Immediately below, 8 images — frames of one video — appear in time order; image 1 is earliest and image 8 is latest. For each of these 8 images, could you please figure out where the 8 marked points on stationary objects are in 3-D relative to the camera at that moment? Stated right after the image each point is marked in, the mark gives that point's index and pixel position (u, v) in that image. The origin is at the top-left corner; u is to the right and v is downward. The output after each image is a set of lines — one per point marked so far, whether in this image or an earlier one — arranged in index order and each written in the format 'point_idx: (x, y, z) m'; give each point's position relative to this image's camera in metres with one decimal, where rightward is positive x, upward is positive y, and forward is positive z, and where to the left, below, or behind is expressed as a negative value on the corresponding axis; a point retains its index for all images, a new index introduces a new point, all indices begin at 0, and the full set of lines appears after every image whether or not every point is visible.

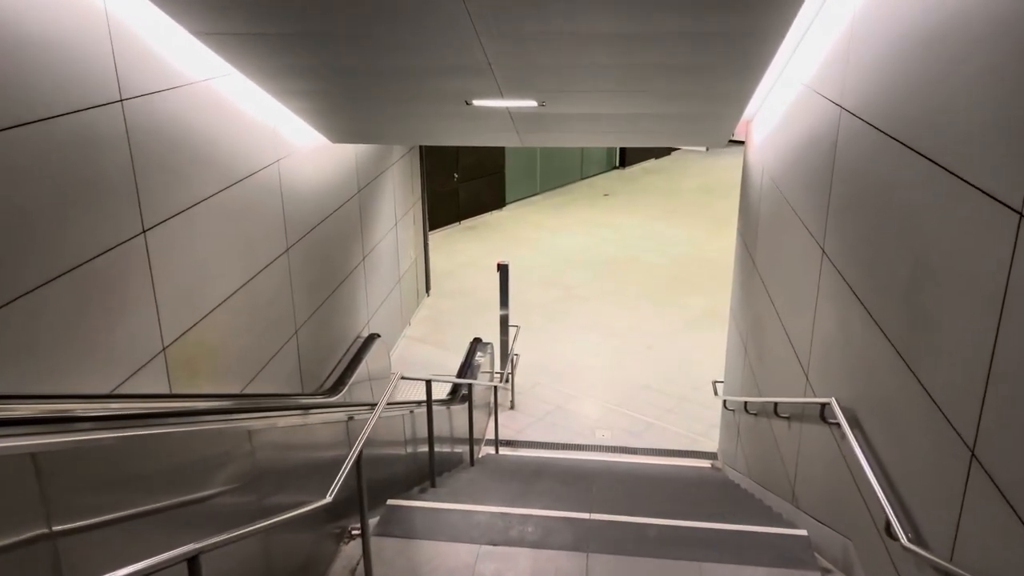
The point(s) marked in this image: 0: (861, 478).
0: (+1.3, -0.7, +3.0) m
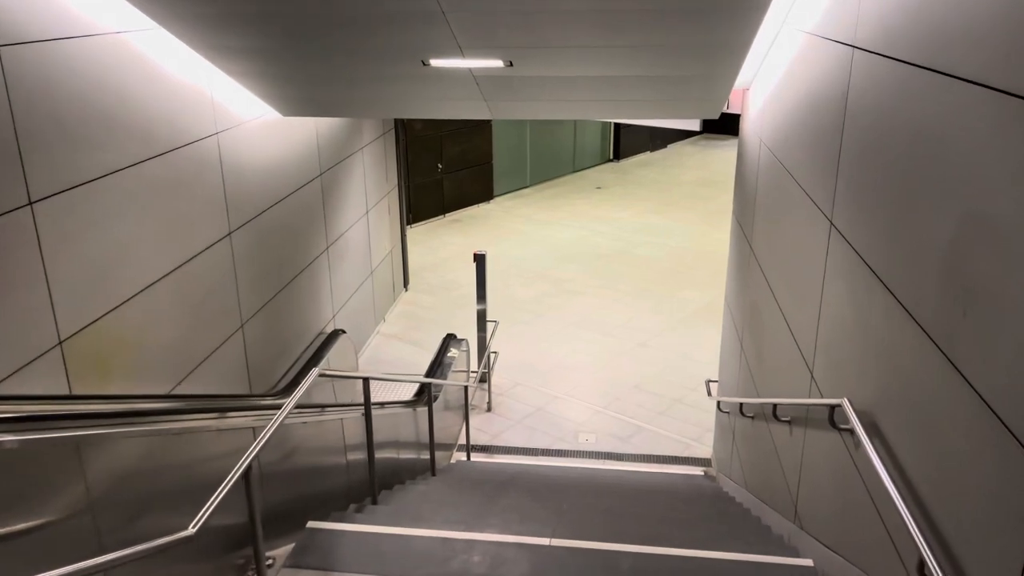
0: (+1.1, -0.6, +2.4) m
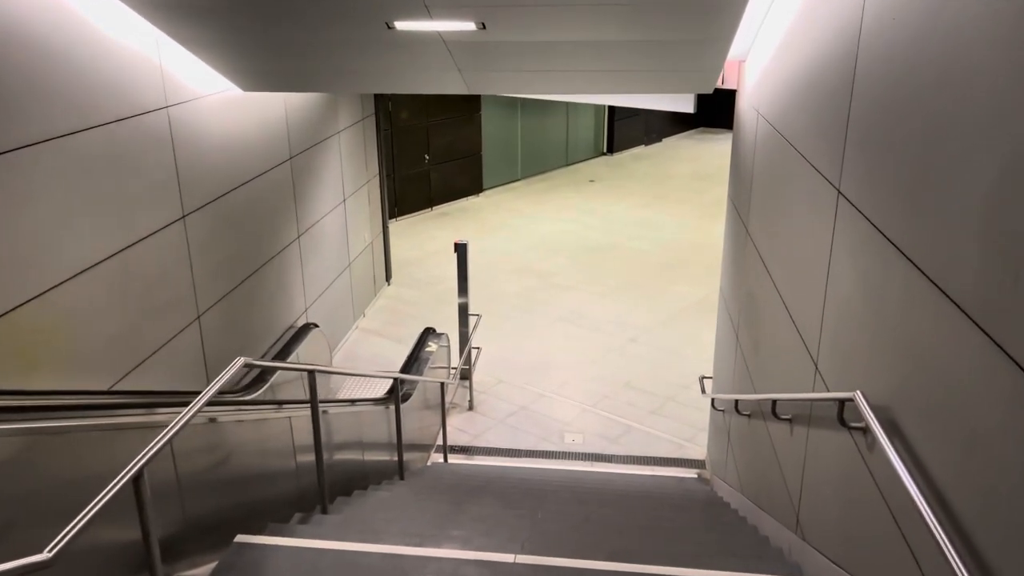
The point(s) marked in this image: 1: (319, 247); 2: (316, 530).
0: (+1.0, -0.6, +2.1) m
1: (-1.7, +0.4, +7.0) m
2: (-0.7, -0.9, +2.9) m
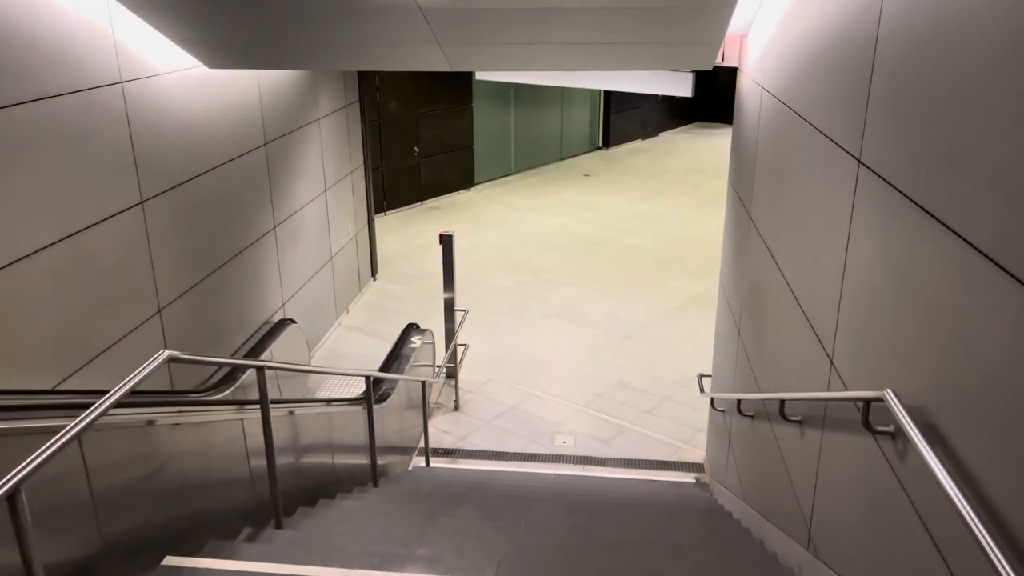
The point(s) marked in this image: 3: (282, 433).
0: (+0.9, -0.5, +1.7) m
1: (-1.8, +0.4, +6.7) m
2: (-0.8, -0.8, +2.6) m
3: (-1.1, -0.7, +3.7) m
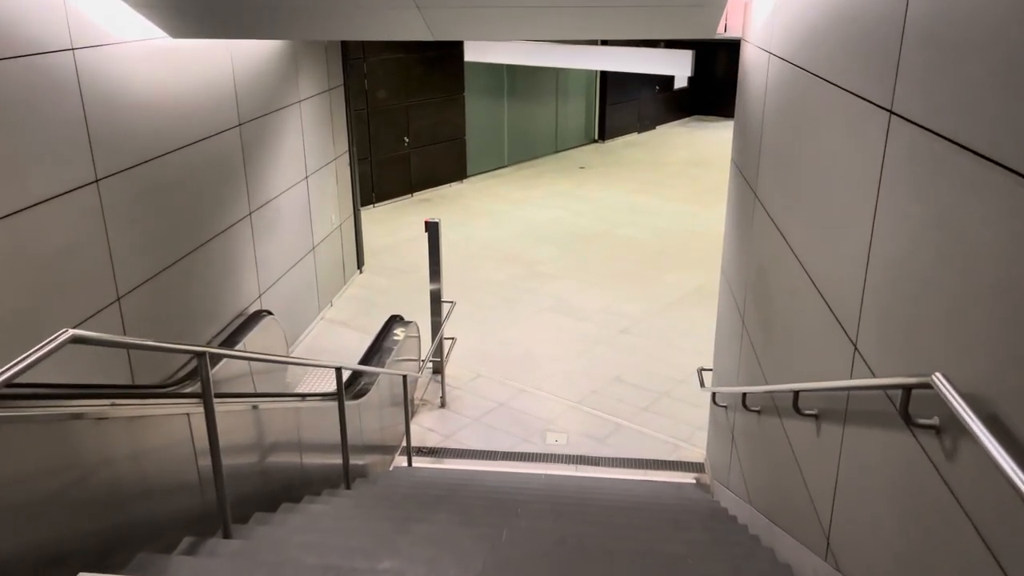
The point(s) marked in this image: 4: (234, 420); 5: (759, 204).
0: (+0.9, -0.4, +1.4) m
1: (-1.9, +0.5, +6.4) m
2: (-0.8, -0.8, +2.2) m
3: (-1.1, -0.6, +3.4) m
4: (-1.1, -0.5, +3.3) m
5: (+1.1, +0.4, +3.7) m
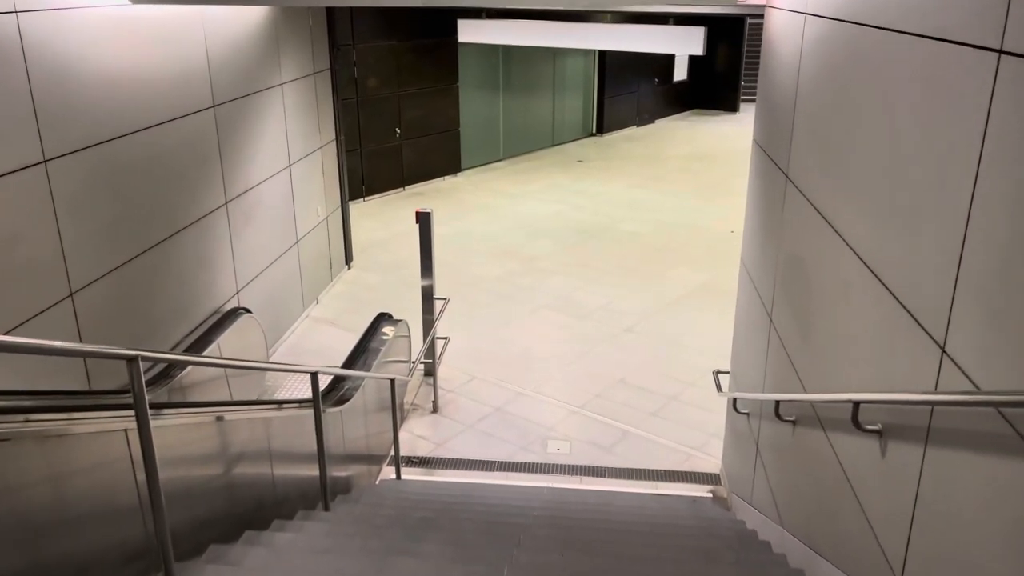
0: (+0.9, -0.4, +1.0) m
1: (-1.9, +0.5, +5.9) m
2: (-0.8, -0.7, +1.8) m
3: (-1.1, -0.6, +3.0) m
4: (-1.1, -0.5, +2.9) m
5: (+1.1, +0.4, +3.3) m
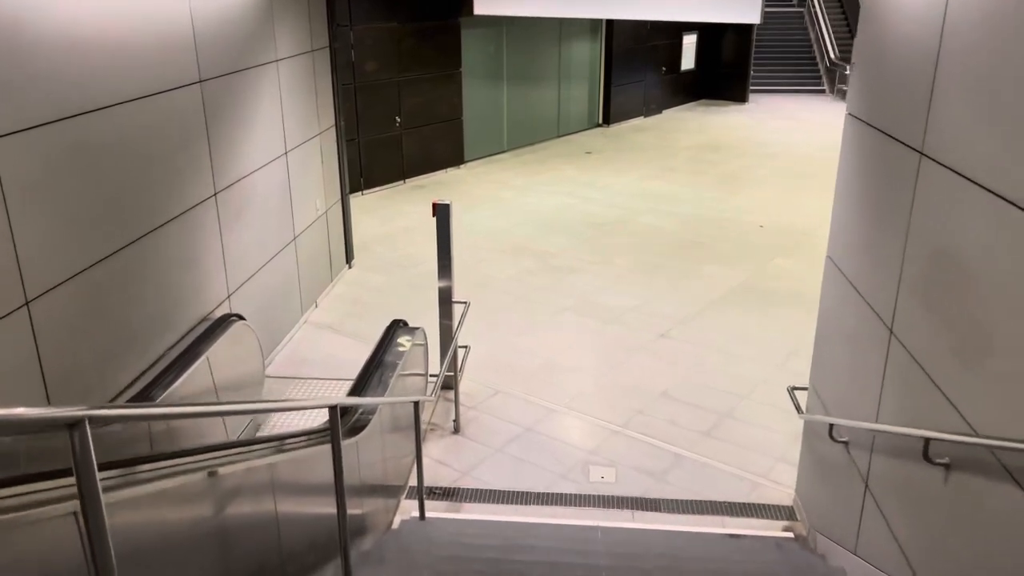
0: (+1.1, -0.5, +0.3) m
1: (-1.7, +0.5, +5.2) m
2: (-0.6, -0.8, +1.1) m
3: (-0.9, -0.6, +2.3) m
4: (-0.9, -0.5, +2.2) m
5: (+1.3, +0.4, +2.6) m
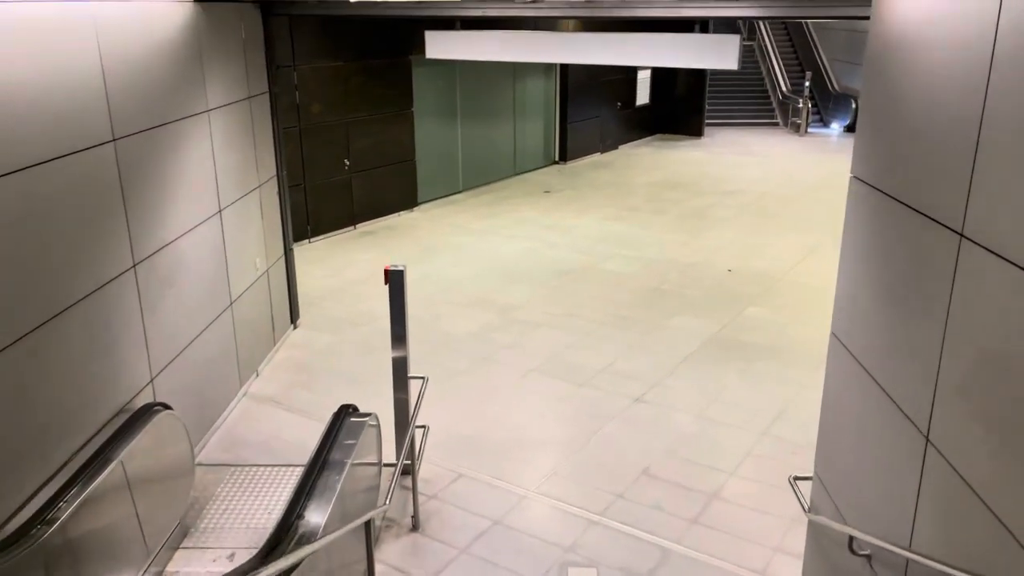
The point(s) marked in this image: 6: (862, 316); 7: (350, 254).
0: (+1.2, -0.7, -0.1) m
1: (-1.9, 0.0, +4.6) m
2: (-0.6, -1.0, +0.6) m
3: (-0.9, -0.9, +1.7) m
4: (-1.0, -0.9, +1.6) m
5: (+1.3, +0.1, +2.2) m
6: (+1.3, -0.1, +3.0) m
7: (-1.8, +0.4, +9.0) m
